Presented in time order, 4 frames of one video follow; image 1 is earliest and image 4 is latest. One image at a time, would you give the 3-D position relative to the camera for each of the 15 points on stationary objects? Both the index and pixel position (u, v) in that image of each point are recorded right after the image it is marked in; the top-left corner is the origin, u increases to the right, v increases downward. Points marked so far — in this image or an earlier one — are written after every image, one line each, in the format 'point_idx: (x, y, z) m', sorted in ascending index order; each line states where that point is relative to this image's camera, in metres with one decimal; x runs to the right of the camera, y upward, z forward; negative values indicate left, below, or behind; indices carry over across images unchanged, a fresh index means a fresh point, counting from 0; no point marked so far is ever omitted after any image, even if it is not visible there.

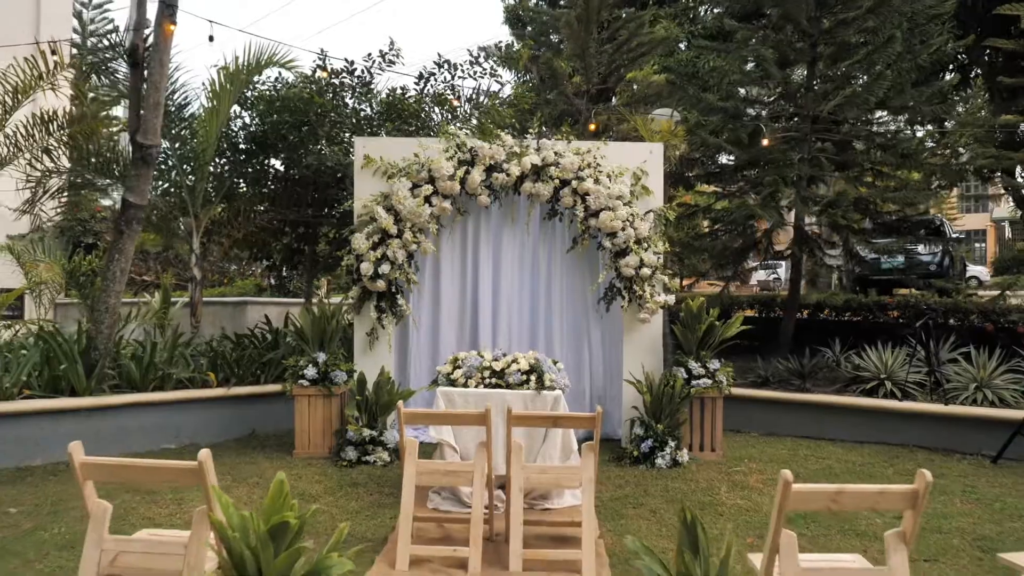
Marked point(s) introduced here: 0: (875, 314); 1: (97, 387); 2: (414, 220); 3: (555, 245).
0: (+2.9, -0.2, +7.4) m
1: (-2.6, -0.6, +5.9) m
2: (-0.6, +0.4, +5.6) m
3: (+0.3, +0.3, +6.1) m
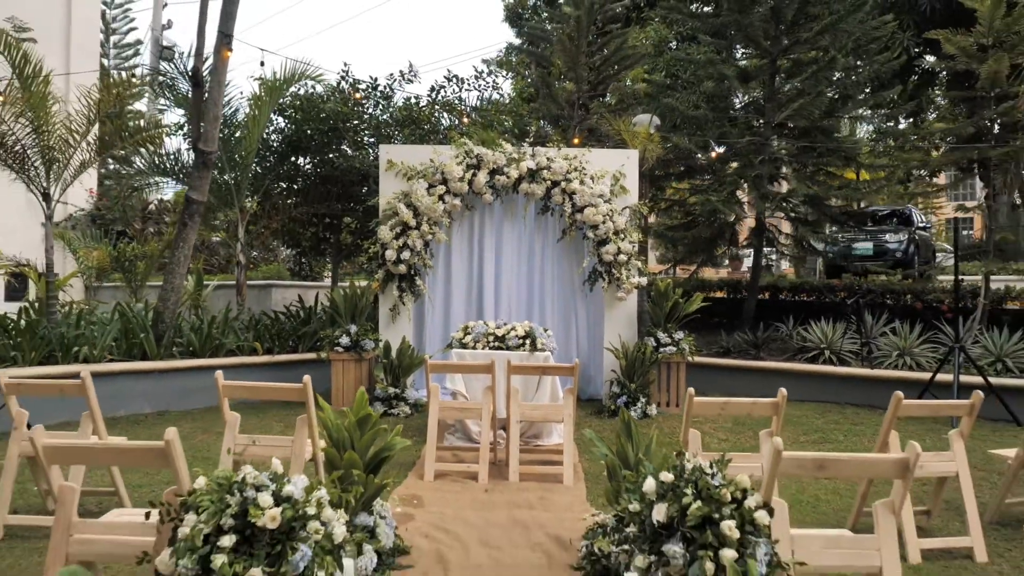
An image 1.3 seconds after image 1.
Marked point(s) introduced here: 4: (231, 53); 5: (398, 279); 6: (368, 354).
0: (+2.9, -0.1, +8.6) m
1: (-2.6, -0.5, +7.0) m
2: (-0.6, +0.5, +6.8) m
3: (+0.3, +0.4, +7.2) m
4: (-2.1, +1.8, +6.9) m
5: (-0.9, +0.1, +6.9) m
6: (-1.0, -0.5, +6.7) m
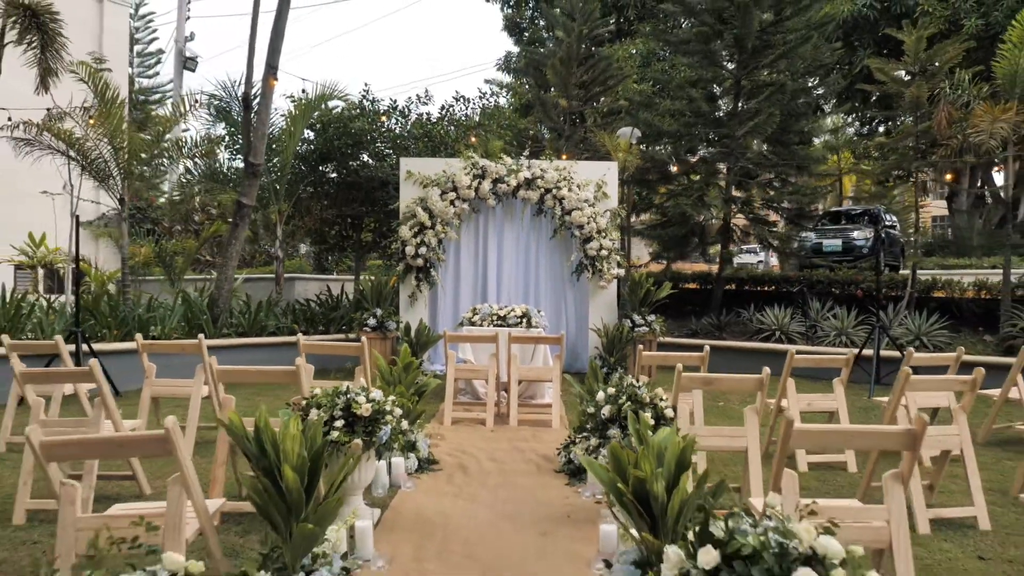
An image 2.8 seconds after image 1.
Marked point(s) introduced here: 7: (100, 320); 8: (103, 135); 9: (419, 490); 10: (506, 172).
0: (+2.9, 0.0, +9.9) m
1: (-2.6, -0.4, +8.4) m
2: (-0.6, +0.6, +8.1) m
3: (+0.3, +0.5, +8.6) m
4: (-2.1, +1.8, +8.3) m
5: (-0.9, +0.2, +8.2) m
6: (-1.1, -0.4, +8.1) m
7: (-3.4, -0.3, +7.6) m
8: (-3.5, +1.3, +7.9) m
9: (-0.4, -0.9, +4.1) m
10: (0.0, +1.0, +8.3) m
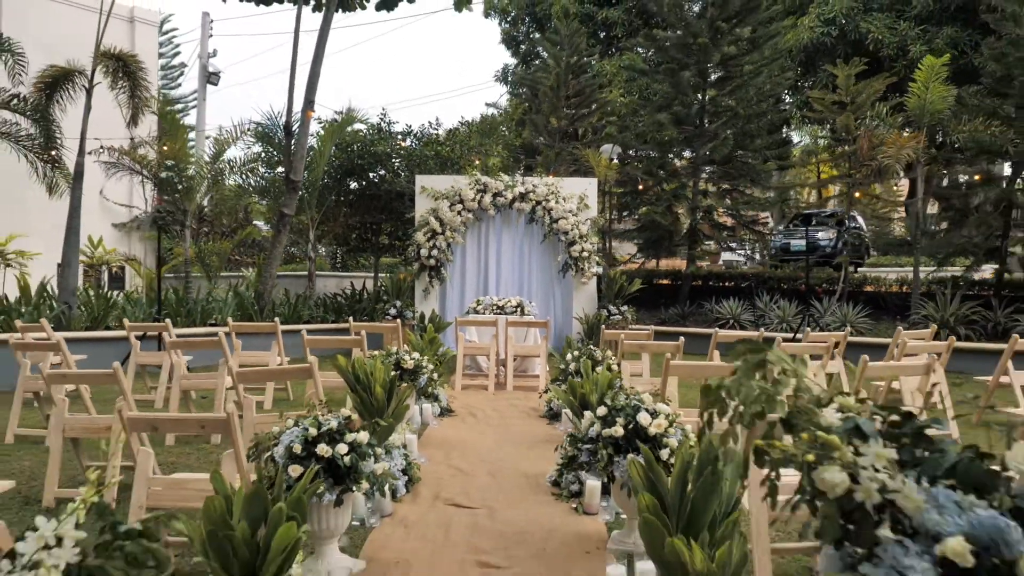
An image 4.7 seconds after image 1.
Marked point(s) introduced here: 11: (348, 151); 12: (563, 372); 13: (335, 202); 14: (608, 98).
0: (+2.8, +0.1, +11.6) m
1: (-2.7, -0.4, +10.1) m
2: (-0.6, +0.7, +9.8) m
3: (+0.2, +0.5, +10.2) m
4: (-2.1, +1.9, +10.0) m
5: (-0.9, +0.2, +9.9) m
6: (-1.1, -0.3, +9.8) m
7: (-3.4, -0.2, +9.3) m
8: (-3.5, +1.3, +9.6) m
9: (-0.4, -0.9, +5.8) m
10: (-0.1, +1.1, +9.9) m
11: (-2.0, +1.7, +11.4) m
12: (+0.3, -0.5, +5.5) m
13: (-2.2, +1.1, +11.7) m
14: (+1.5, +2.9, +14.1) m
